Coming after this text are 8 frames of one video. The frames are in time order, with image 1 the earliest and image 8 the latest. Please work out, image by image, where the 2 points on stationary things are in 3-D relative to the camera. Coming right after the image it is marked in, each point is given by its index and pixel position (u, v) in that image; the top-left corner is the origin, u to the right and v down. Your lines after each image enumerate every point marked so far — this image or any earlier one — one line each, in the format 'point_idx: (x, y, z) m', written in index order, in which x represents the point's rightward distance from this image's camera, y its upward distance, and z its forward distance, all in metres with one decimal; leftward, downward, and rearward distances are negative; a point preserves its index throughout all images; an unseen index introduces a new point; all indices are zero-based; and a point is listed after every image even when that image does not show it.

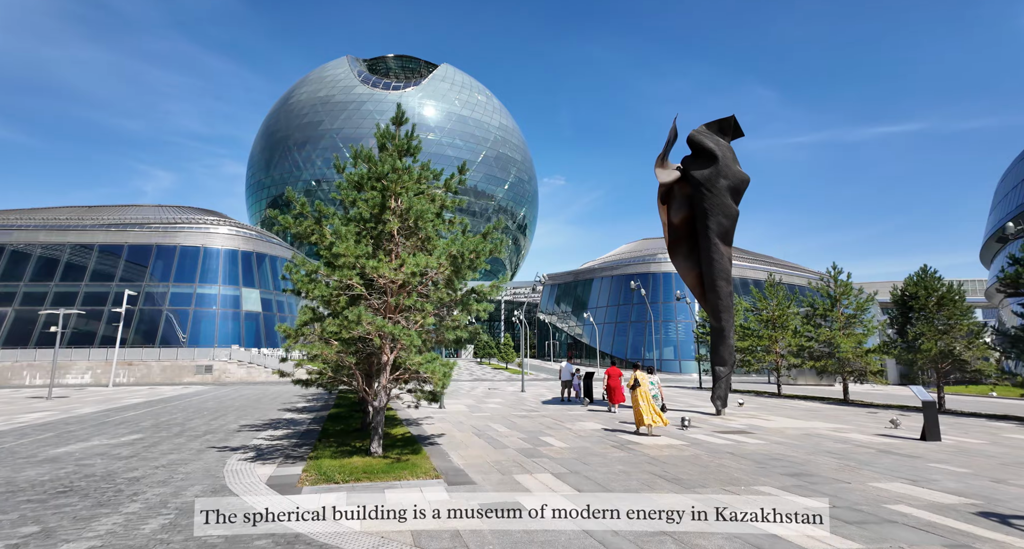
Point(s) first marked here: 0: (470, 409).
0: (-1.5, -4.7, +17.7) m
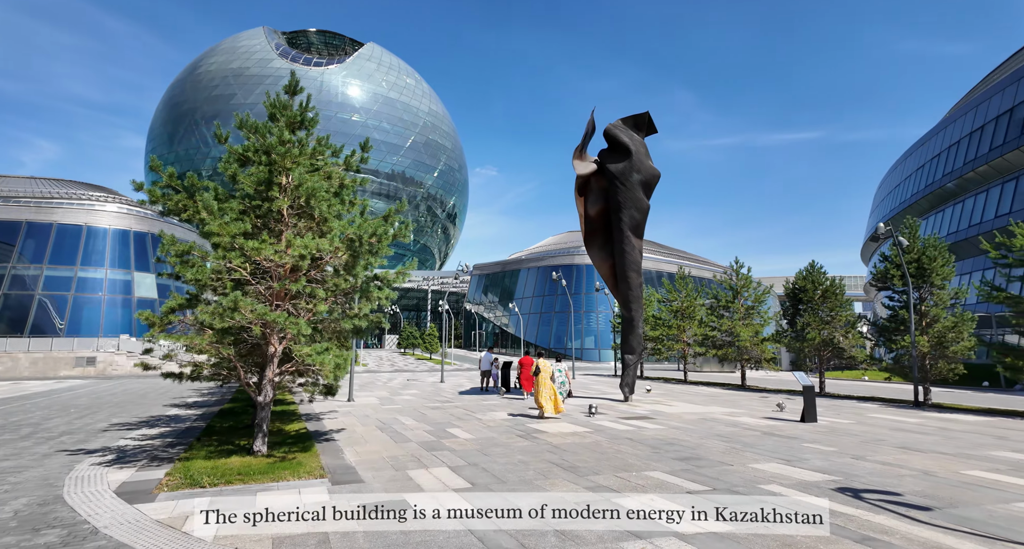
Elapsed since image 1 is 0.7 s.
0: (-4.4, -4.3, +17.2) m
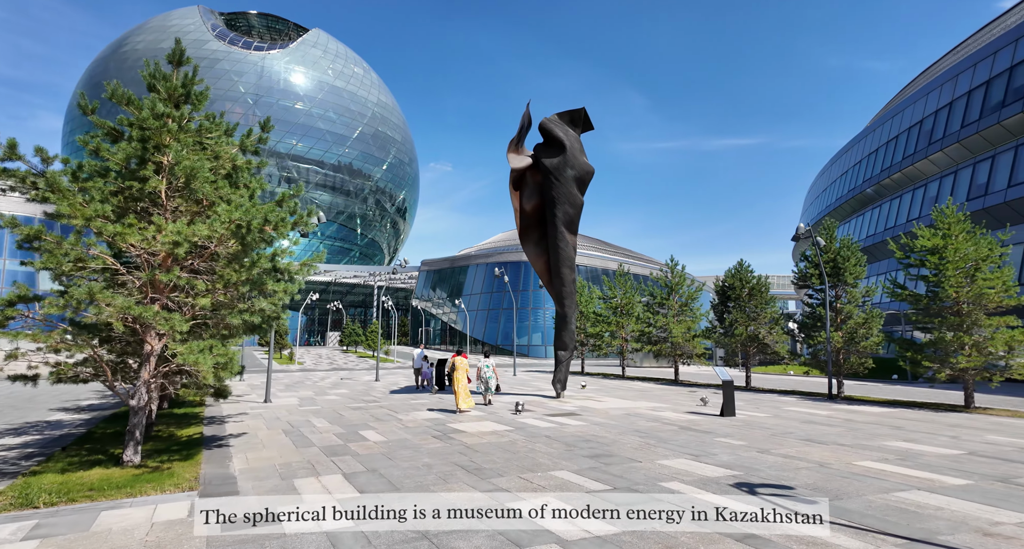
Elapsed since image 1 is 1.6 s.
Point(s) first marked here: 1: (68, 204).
0: (-6.8, -4.1, +16.4) m
1: (-5.3, +0.8, +6.1) m
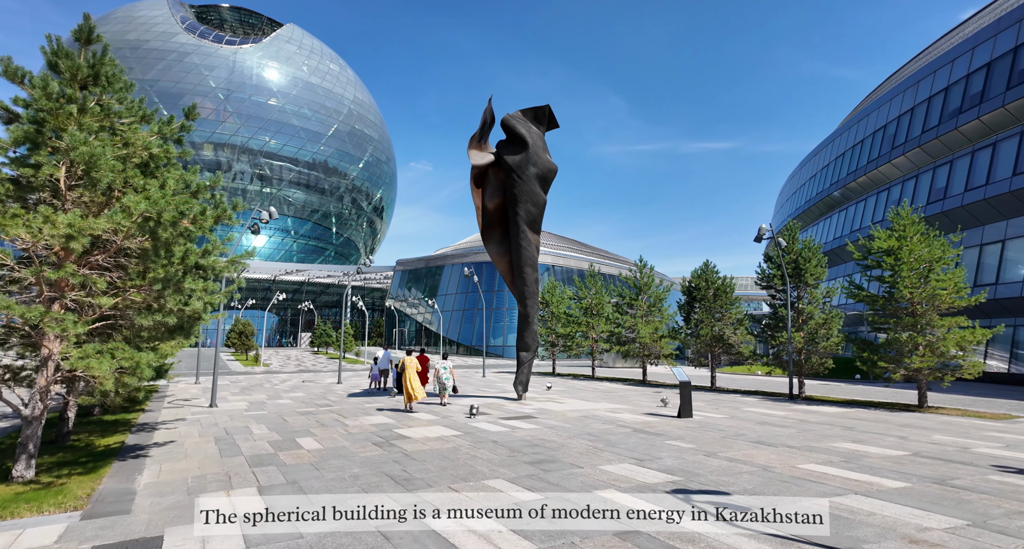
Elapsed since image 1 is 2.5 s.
0: (-8.1, -4.1, +15.8) m
1: (-6.2, +0.8, +5.6) m
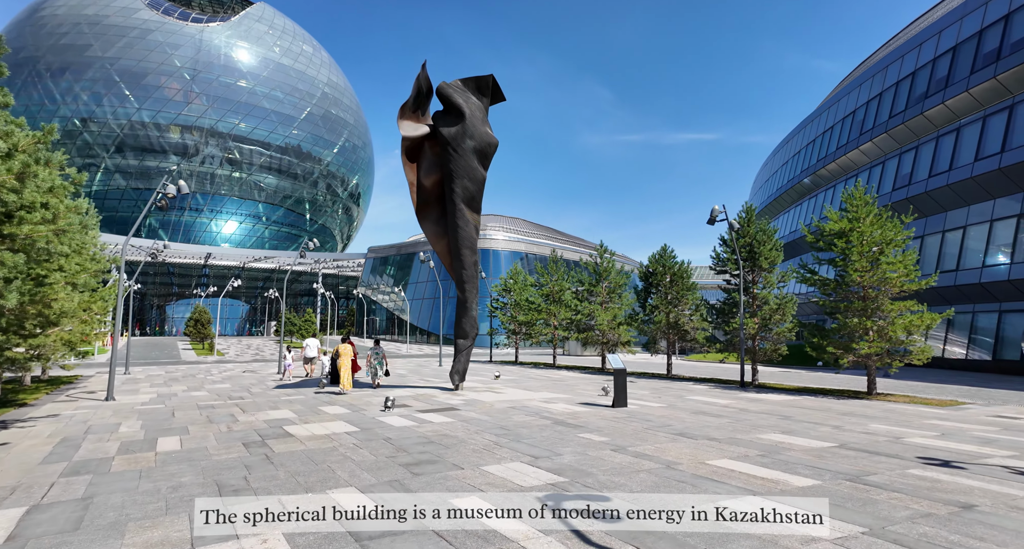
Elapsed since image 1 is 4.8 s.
0: (-10.2, -3.6, +14.6) m
1: (-7.9, +1.1, +4.3) m
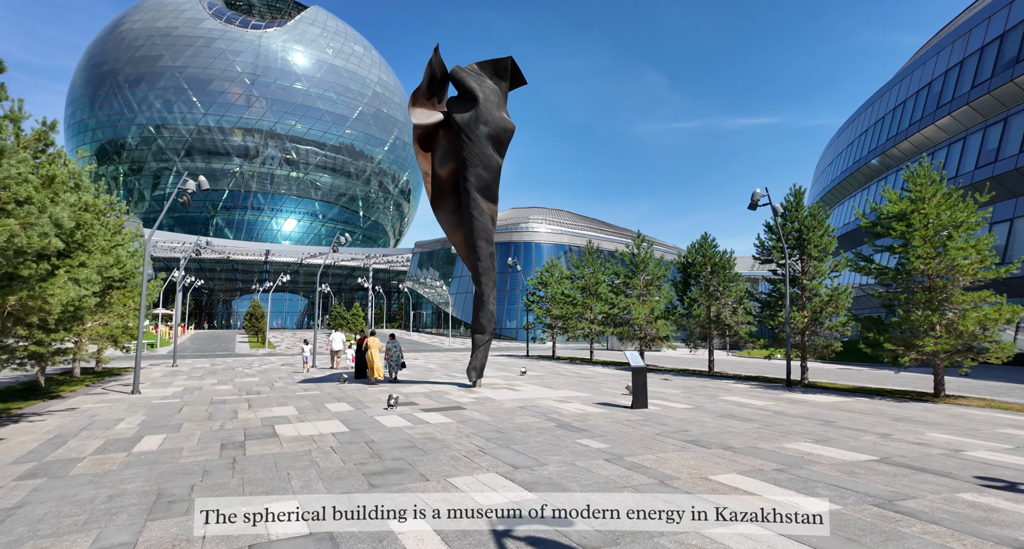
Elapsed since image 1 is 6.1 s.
0: (-9.8, -3.5, +14.9) m
1: (-8.7, +1.0, +4.4) m
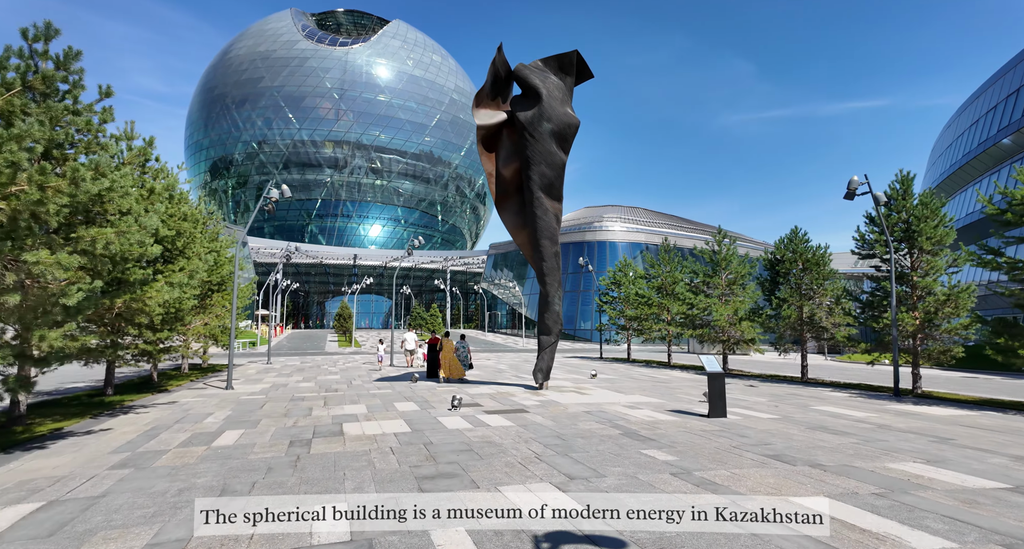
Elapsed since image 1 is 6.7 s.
0: (-7.8, -3.6, +16.0) m
1: (-8.3, +0.9, +5.4) m
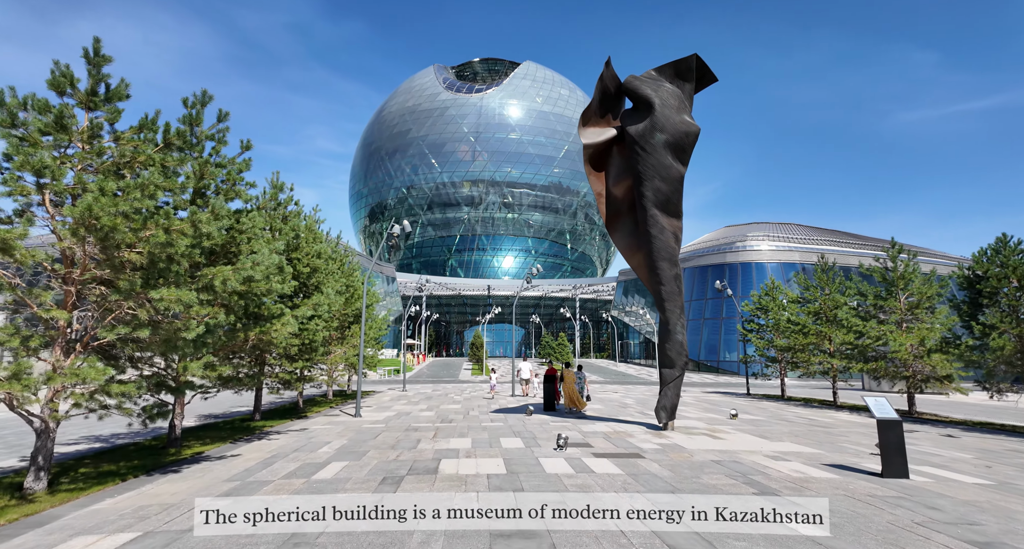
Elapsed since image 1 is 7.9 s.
0: (-4.1, -4.7, +16.5) m
1: (-7.4, +0.4, +6.7) m
